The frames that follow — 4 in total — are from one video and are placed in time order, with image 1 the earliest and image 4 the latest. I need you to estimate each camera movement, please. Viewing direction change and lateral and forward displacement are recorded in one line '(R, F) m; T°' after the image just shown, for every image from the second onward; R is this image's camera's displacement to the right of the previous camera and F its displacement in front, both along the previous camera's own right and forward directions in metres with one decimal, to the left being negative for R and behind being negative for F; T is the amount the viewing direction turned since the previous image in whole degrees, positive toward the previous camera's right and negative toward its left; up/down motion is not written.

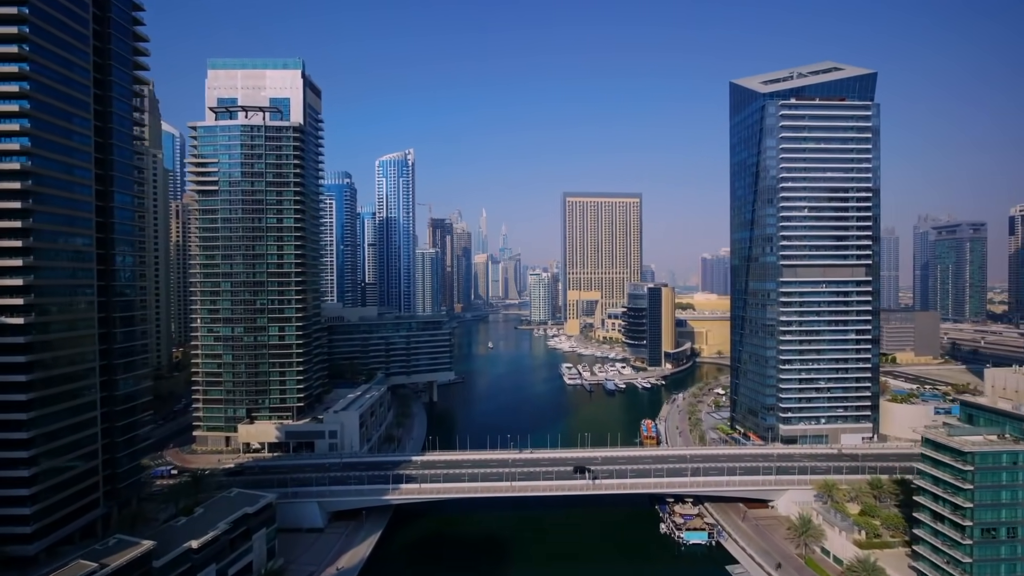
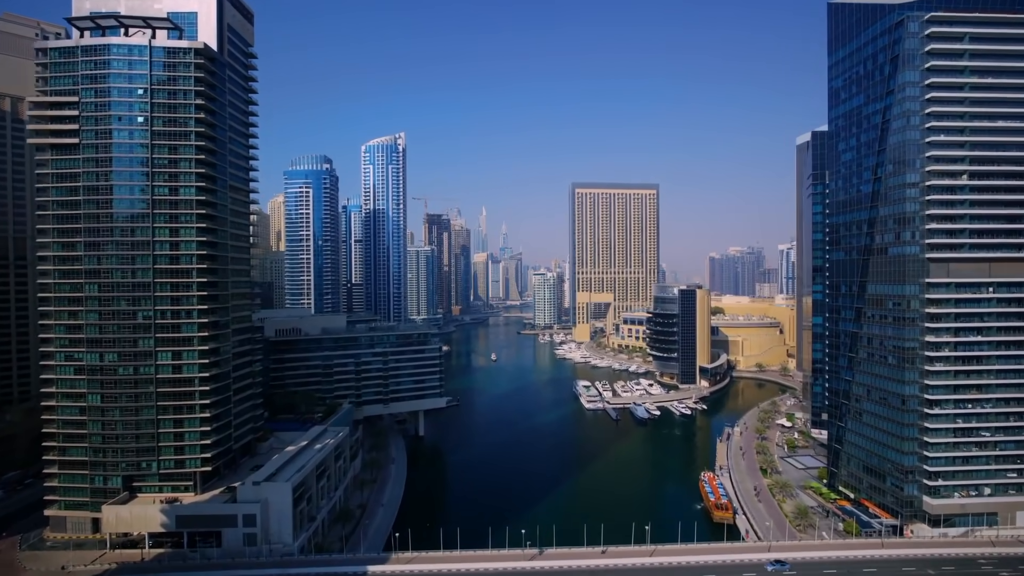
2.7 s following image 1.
(-0.8, +15.4) m; 0°
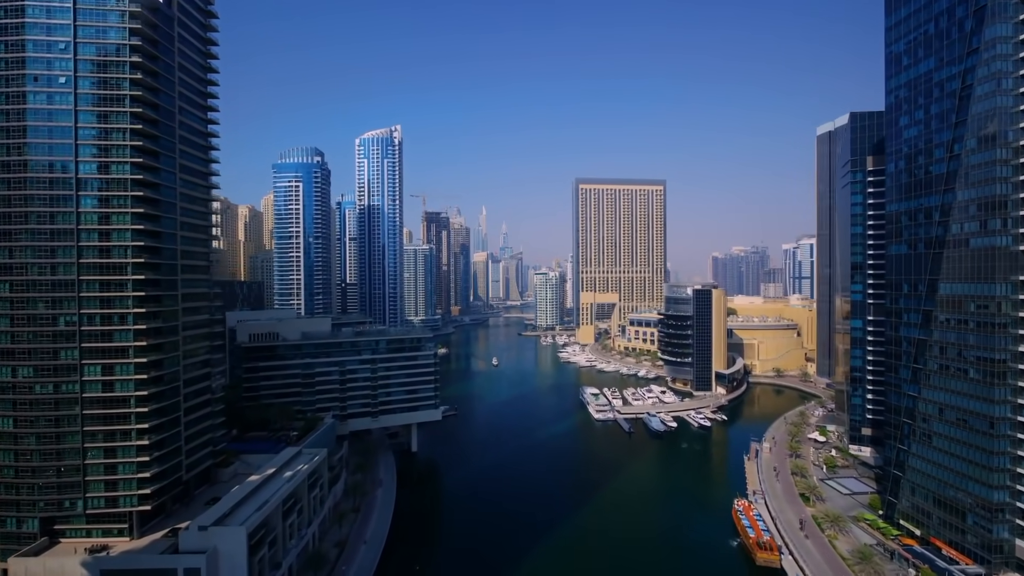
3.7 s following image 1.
(-0.3, +5.5) m; 0°
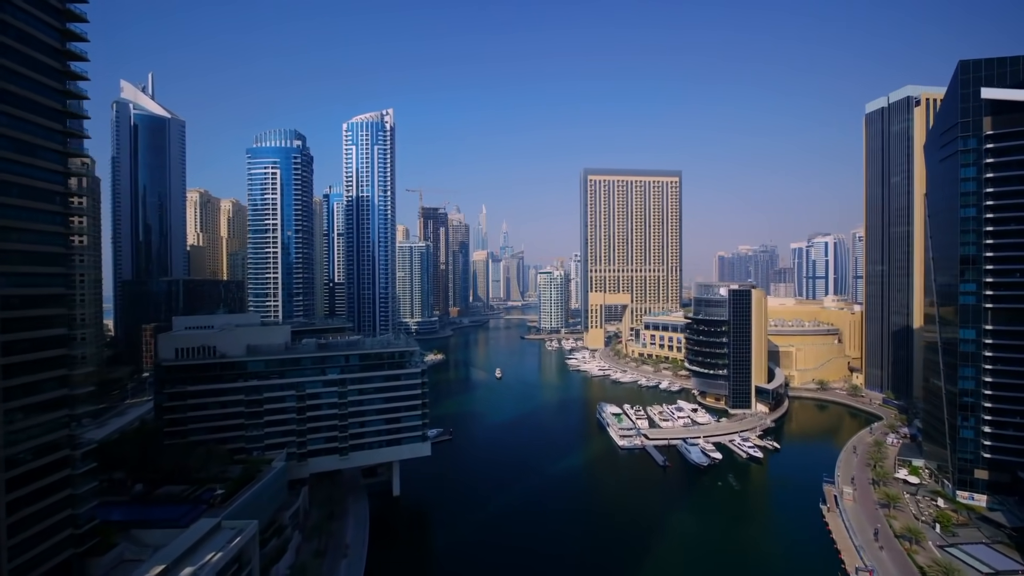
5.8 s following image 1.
(-0.6, +10.7) m; 0°
